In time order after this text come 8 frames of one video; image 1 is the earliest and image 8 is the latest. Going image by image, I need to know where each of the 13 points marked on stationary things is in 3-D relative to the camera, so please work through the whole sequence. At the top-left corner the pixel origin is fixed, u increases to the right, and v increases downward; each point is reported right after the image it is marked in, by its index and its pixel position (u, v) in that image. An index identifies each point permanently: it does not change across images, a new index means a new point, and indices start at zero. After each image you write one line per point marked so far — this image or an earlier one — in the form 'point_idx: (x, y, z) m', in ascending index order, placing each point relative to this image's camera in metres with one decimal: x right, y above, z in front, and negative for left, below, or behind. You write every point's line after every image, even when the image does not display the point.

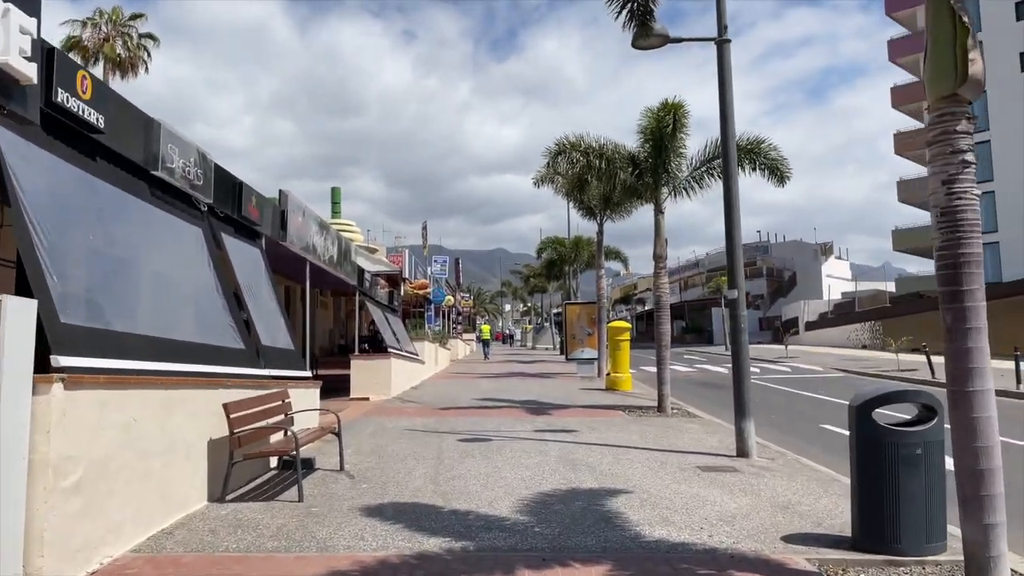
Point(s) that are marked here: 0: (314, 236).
0: (-3.5, +0.9, +14.3) m
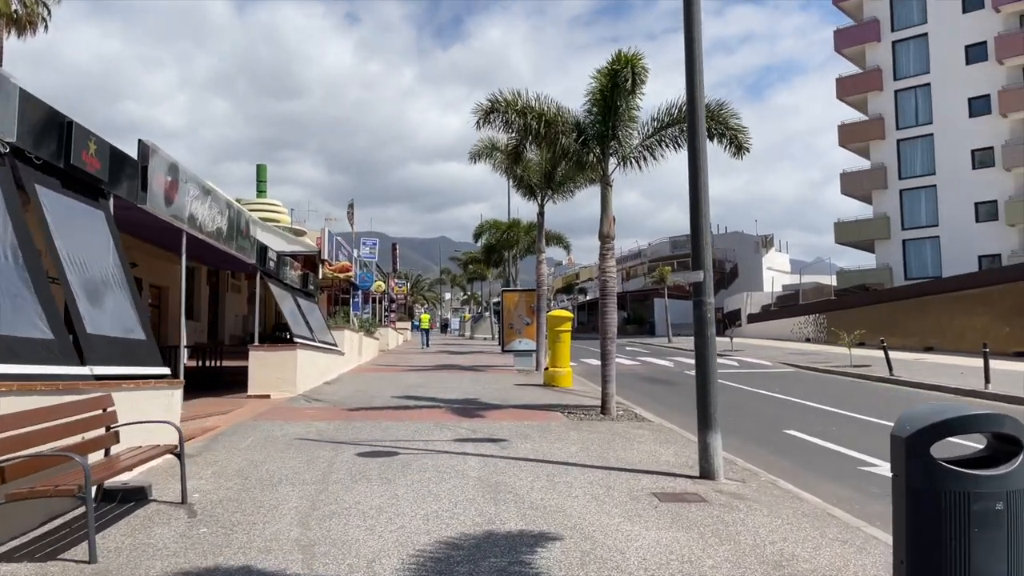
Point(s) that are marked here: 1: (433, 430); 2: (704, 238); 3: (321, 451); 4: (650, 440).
0: (-4.7, +1.3, +11.8) m
1: (-1.1, -2.0, +11.2) m
2: (+2.0, +0.5, +8.5) m
3: (-2.3, -1.9, +9.5) m
4: (+1.8, -2.0, +10.5) m
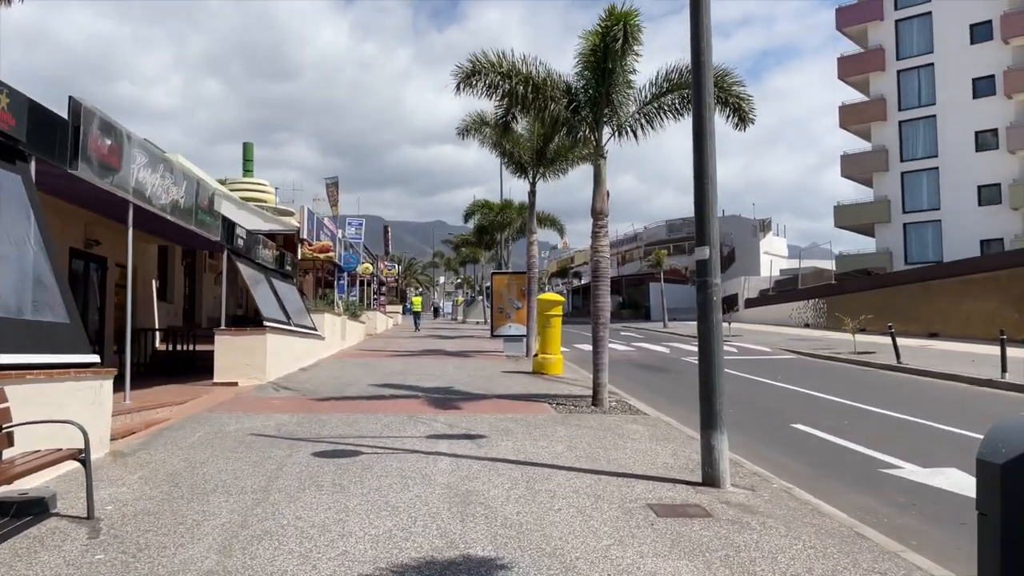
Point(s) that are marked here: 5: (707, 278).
0: (-4.9, +1.5, +10.6) m
1: (-1.4, -1.7, +10.1) m
2: (+1.8, +0.7, +7.3) m
3: (-2.5, -1.7, +8.4) m
4: (+1.6, -1.8, +9.5) m
5: (+1.8, +0.1, +7.2) m
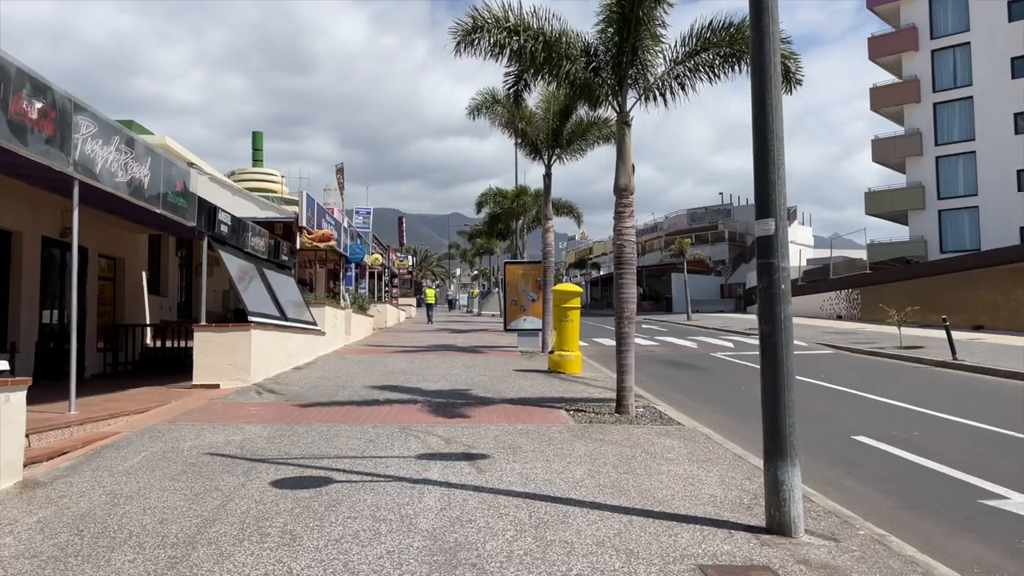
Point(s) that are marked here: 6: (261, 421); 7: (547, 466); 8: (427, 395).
0: (-4.8, +1.7, +9.0) m
1: (-1.3, -1.6, +8.5) m
2: (+1.9, +0.8, +5.6) m
3: (-2.4, -1.6, +6.8) m
4: (+1.7, -1.6, +7.8) m
5: (+1.8, +0.2, +5.5) m
6: (-3.0, -1.6, +9.7) m
7: (+0.3, -1.6, +7.3) m
8: (-1.3, -1.6, +12.2) m
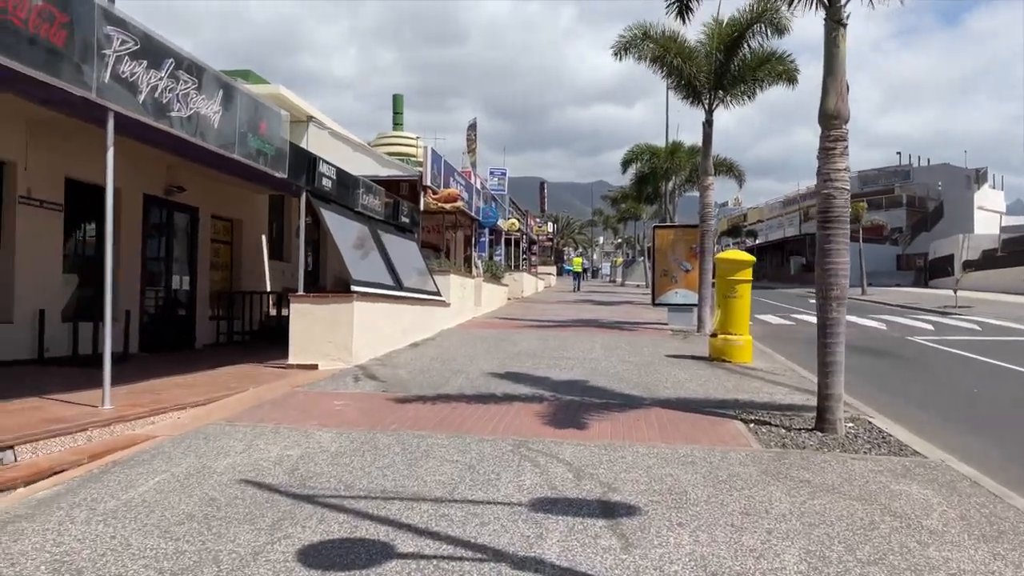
0: (-3.5, +2.0, +7.1) m
1: (-0.1, -1.3, +6.0) m
2: (+2.5, +0.9, +2.5) m
3: (-1.5, -1.4, +4.6) m
4: (+2.7, -1.4, +4.8) m
5: (+2.4, +0.3, +2.5) m
6: (-1.6, -1.3, +7.5) m
7: (+1.3, -1.4, +4.5) m
8: (+0.5, -1.2, +9.7) m
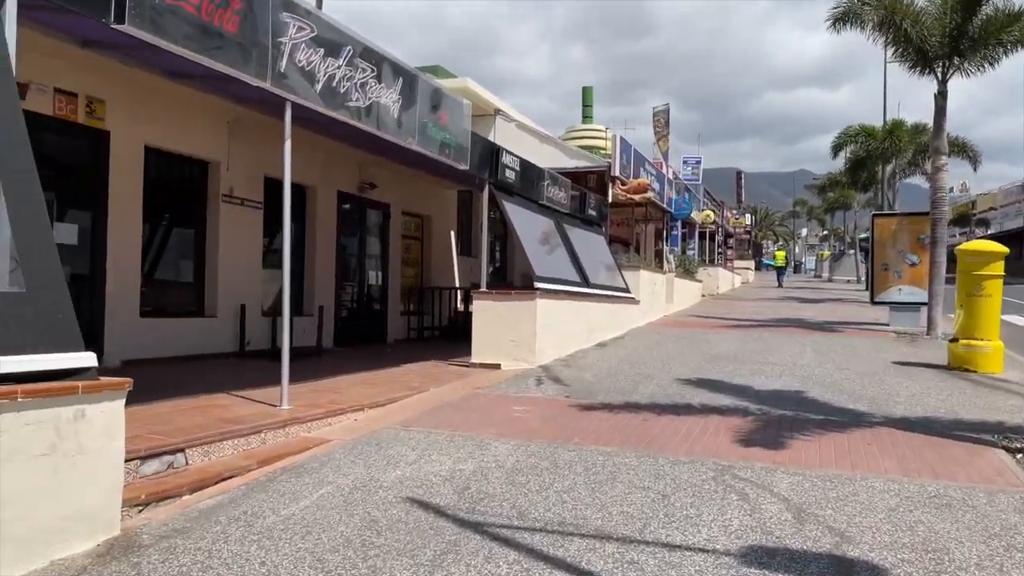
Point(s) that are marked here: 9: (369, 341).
0: (-1.8, +2.0, +6.8) m
1: (+1.2, -1.3, +5.1) m
2: (+2.9, +0.9, +1.1) m
3: (-0.6, -1.4, +4.0) m
4: (+3.6, -1.4, +3.2) m
5: (+2.8, +0.3, +1.0) m
6: (+0.1, -1.2, +6.9) m
7: (+2.2, -1.4, +3.3) m
8: (+2.7, -1.2, +8.4) m
9: (-2.8, -1.0, +15.7) m
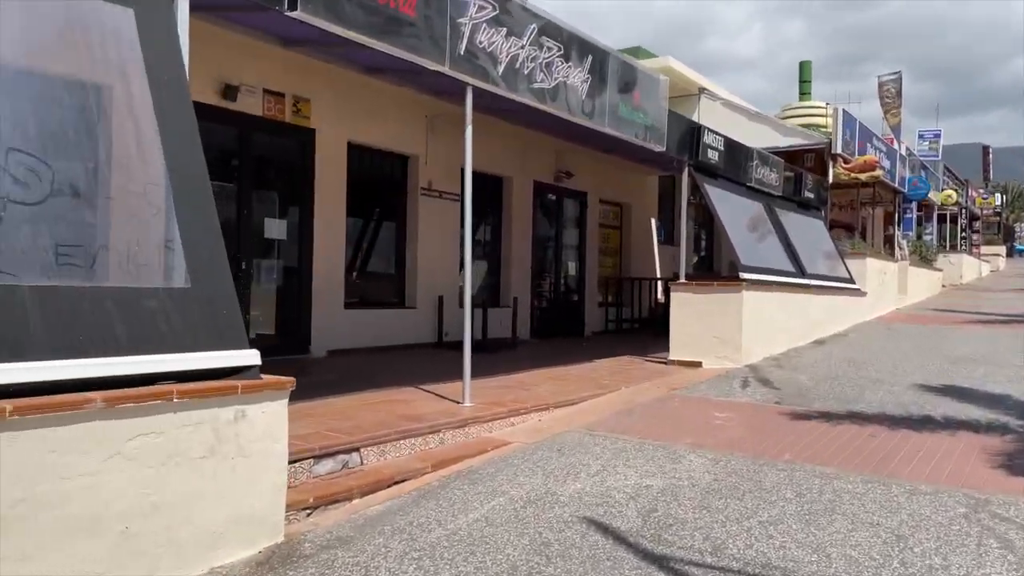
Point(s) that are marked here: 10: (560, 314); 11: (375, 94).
0: (-0.3, +2.1, +6.5) m
1: (+2.2, -1.3, +4.1) m
2: (+2.8, +0.9, -0.3) m
3: (+0.2, -1.3, +3.5) m
4: (+4.1, -1.4, +1.7) m
5: (+2.7, +0.3, -0.3) m
6: (+1.6, -1.2, +6.1) m
7: (+2.7, -1.4, +2.1) m
8: (+4.5, -1.1, +7.0) m
9: (+1.1, -0.9, +15.4) m
10: (+0.9, -0.5, +15.2) m
11: (-1.8, +2.5, +10.3) m
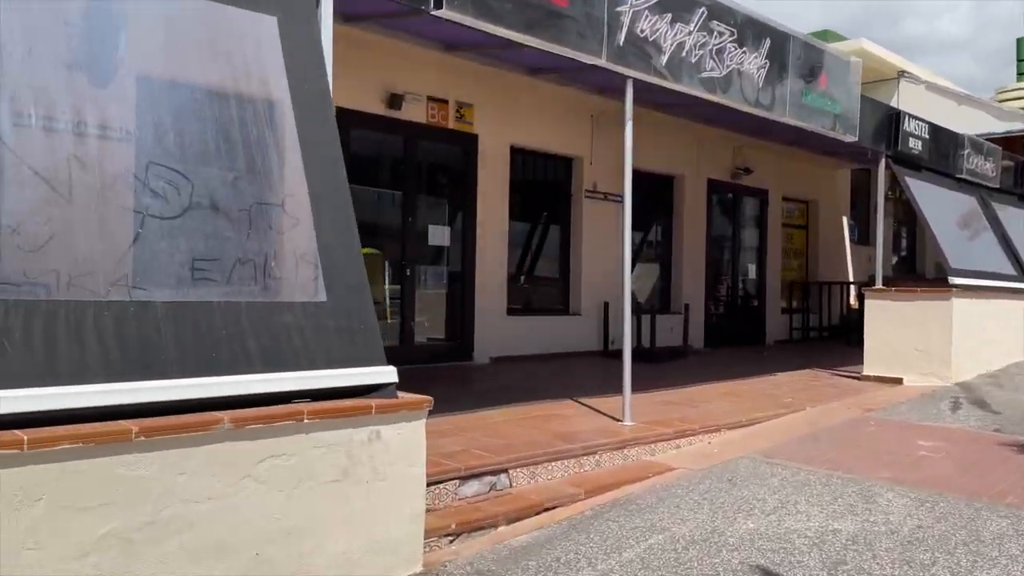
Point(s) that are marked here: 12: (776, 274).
0: (+1.0, +2.0, +6.0) m
1: (+2.9, -1.3, +3.1) m
2: (+2.5, +0.9, -1.3) m
3: (+0.8, -1.4, +2.9) m
4: (+4.2, -1.5, +0.4) m
5: (+2.4, +0.2, -1.3) m
6: (+2.7, -1.2, +5.2) m
7: (+2.9, -1.5, +1.1) m
8: (+5.7, -1.2, +5.4) m
9: (+4.2, -0.9, +14.4) m
10: (+4.0, -0.6, +14.2) m
11: (+0.3, +2.4, +10.1) m
12: (+4.9, +0.3, +14.9) m
